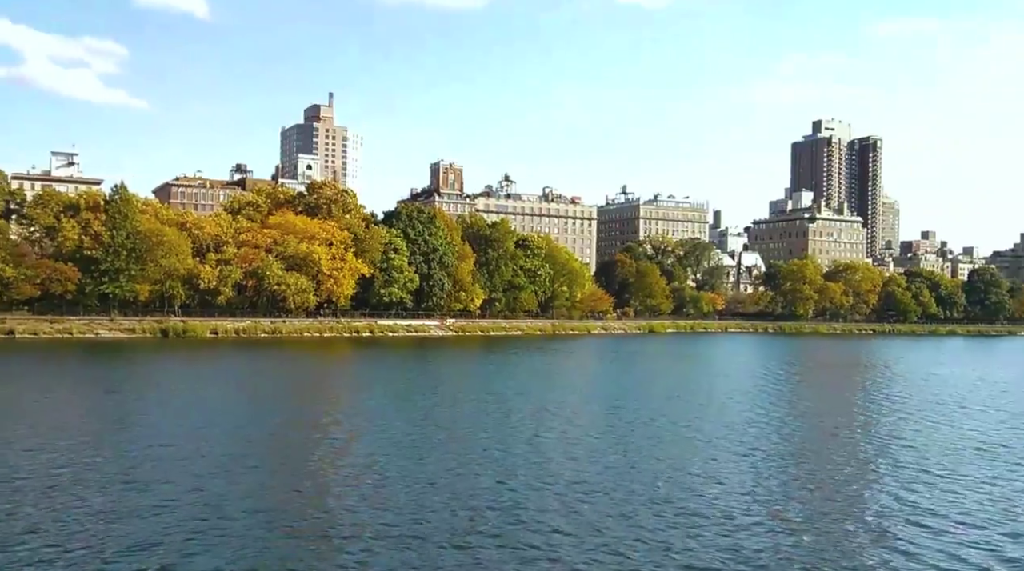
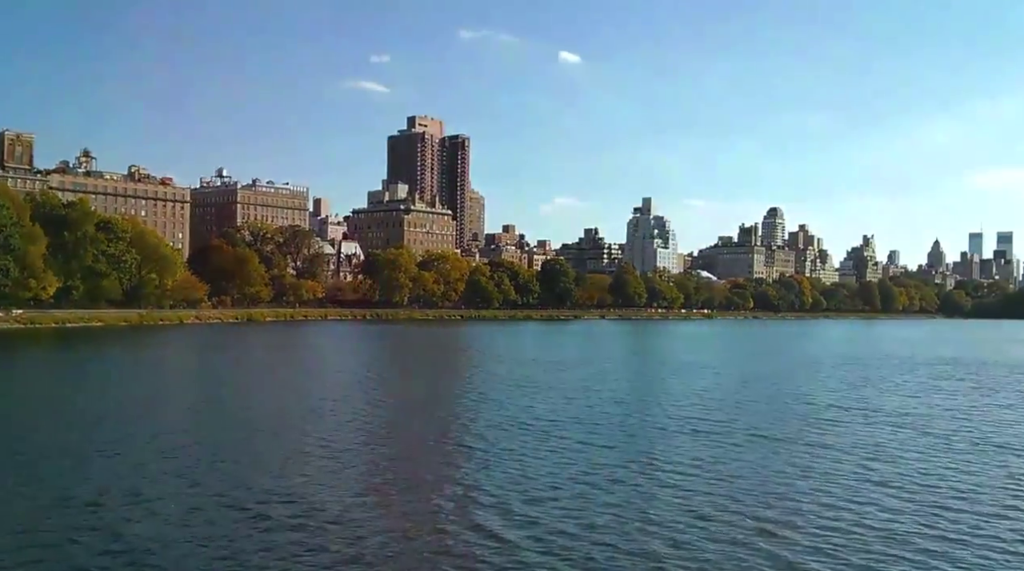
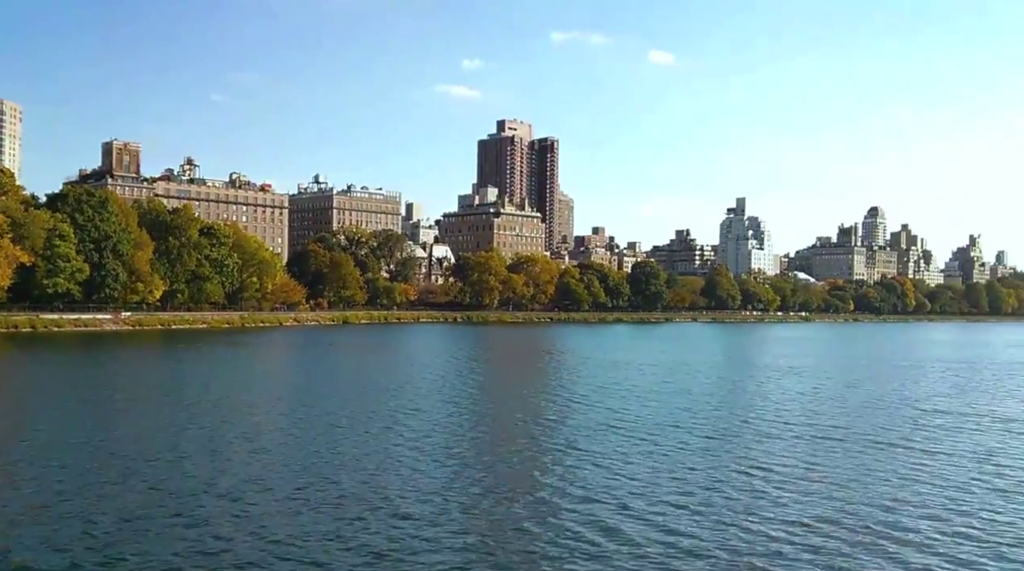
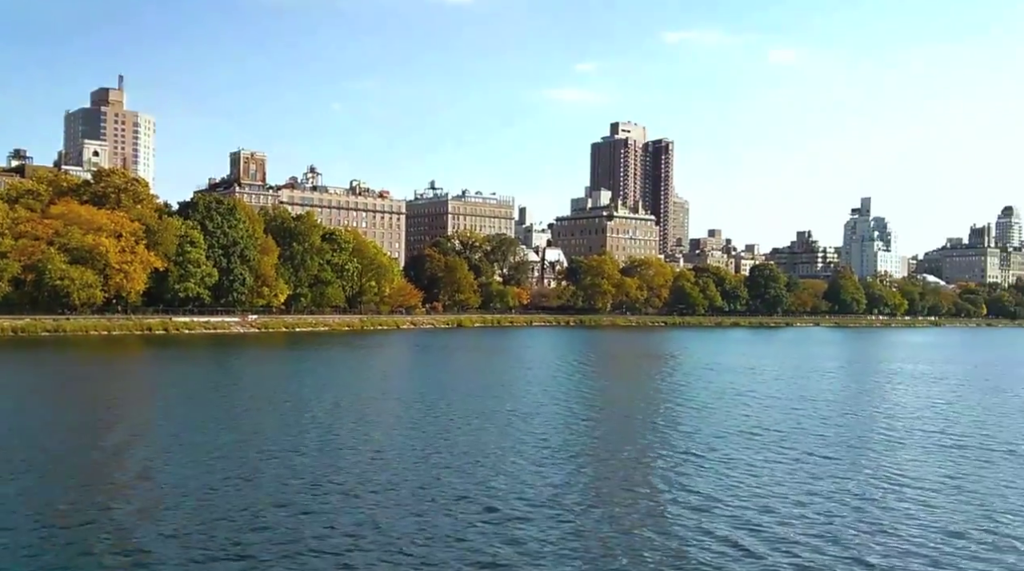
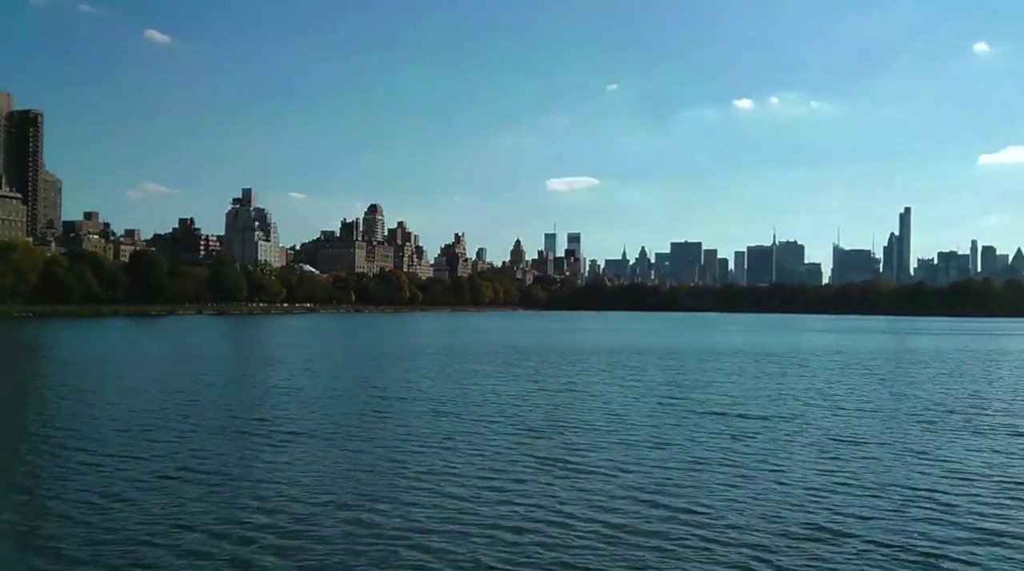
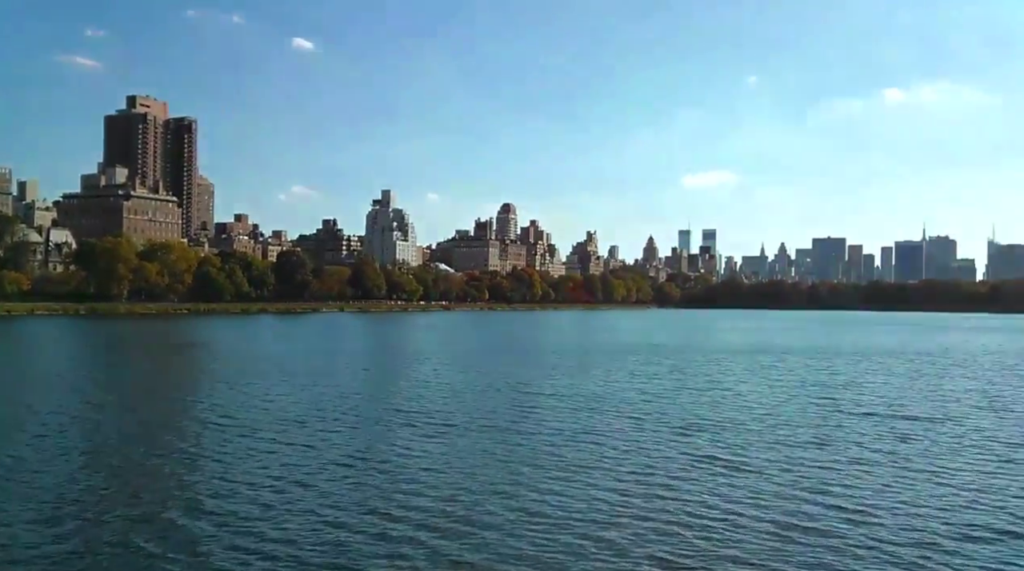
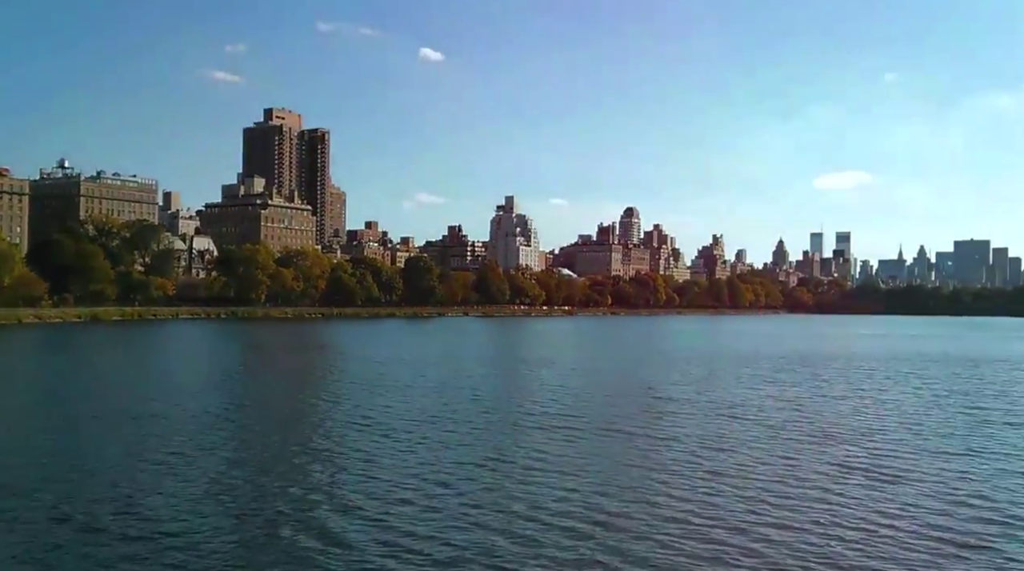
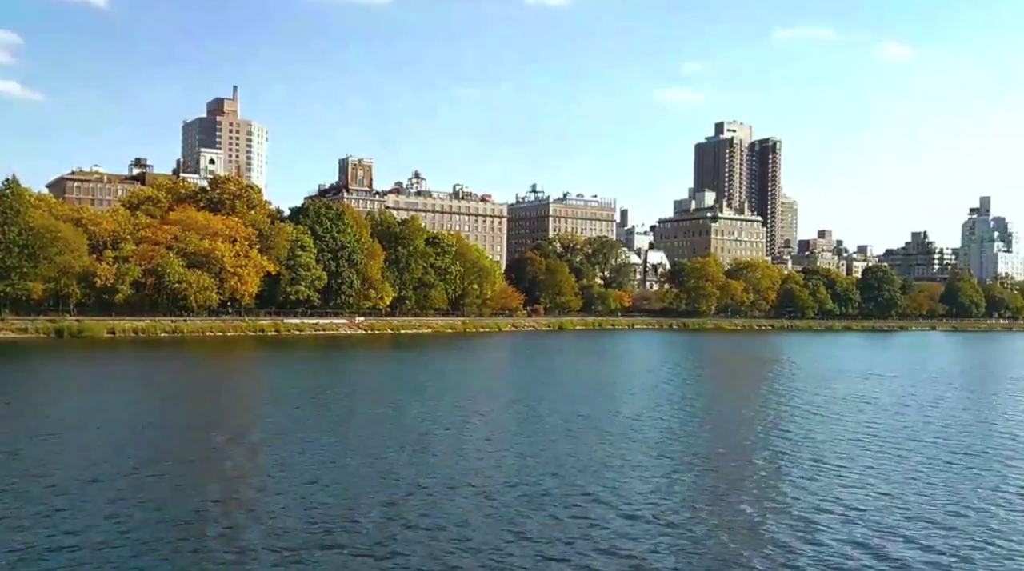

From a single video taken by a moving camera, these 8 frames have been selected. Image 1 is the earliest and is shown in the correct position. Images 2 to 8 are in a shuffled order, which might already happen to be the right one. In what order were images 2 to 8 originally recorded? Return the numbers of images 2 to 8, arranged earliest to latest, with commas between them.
8, 4, 3, 2, 7, 6, 5
